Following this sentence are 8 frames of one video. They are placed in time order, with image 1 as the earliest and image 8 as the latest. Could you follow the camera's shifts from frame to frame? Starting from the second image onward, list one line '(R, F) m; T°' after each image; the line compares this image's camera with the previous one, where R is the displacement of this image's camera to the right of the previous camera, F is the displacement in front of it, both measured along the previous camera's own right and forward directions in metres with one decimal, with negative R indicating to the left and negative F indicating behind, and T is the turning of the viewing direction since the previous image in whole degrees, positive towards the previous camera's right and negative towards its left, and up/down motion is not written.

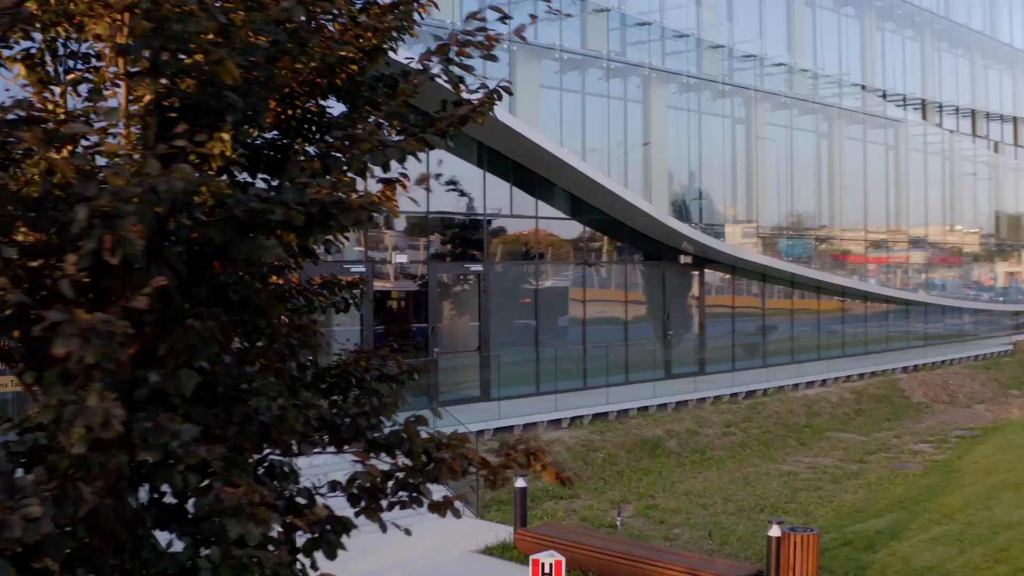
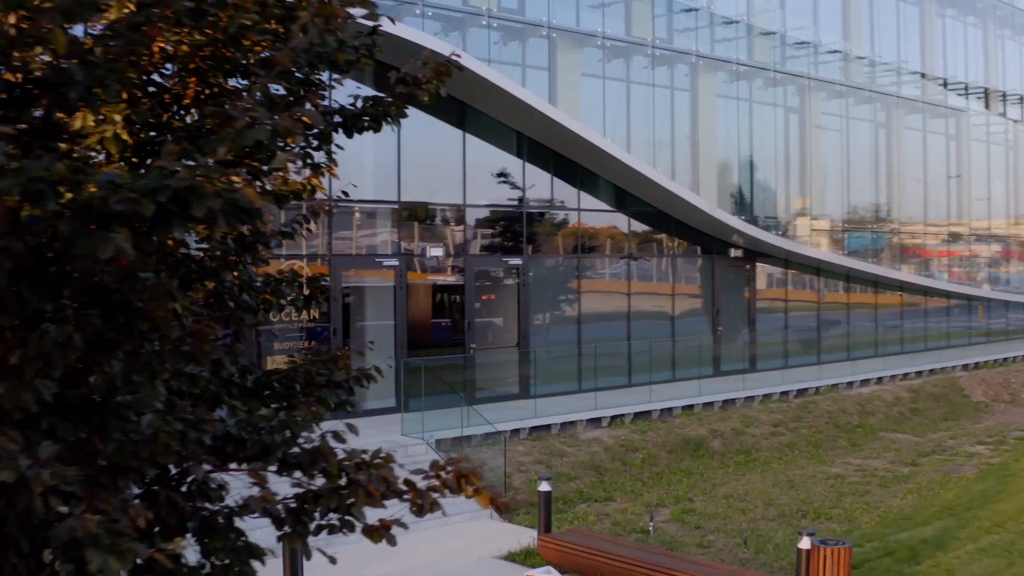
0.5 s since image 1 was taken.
(+0.3, +0.5) m; -3°
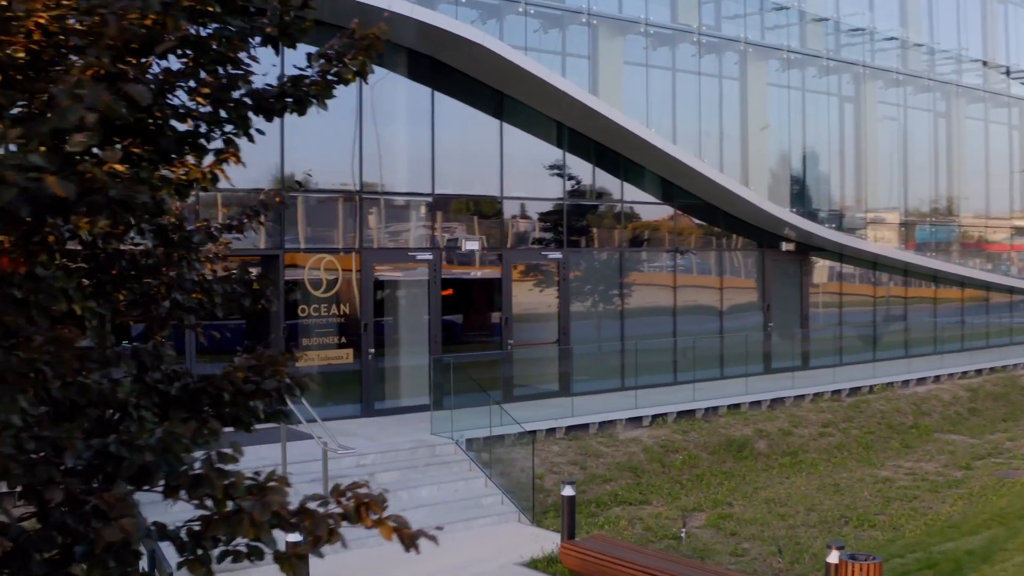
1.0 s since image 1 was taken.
(+0.3, +0.4) m; -3°
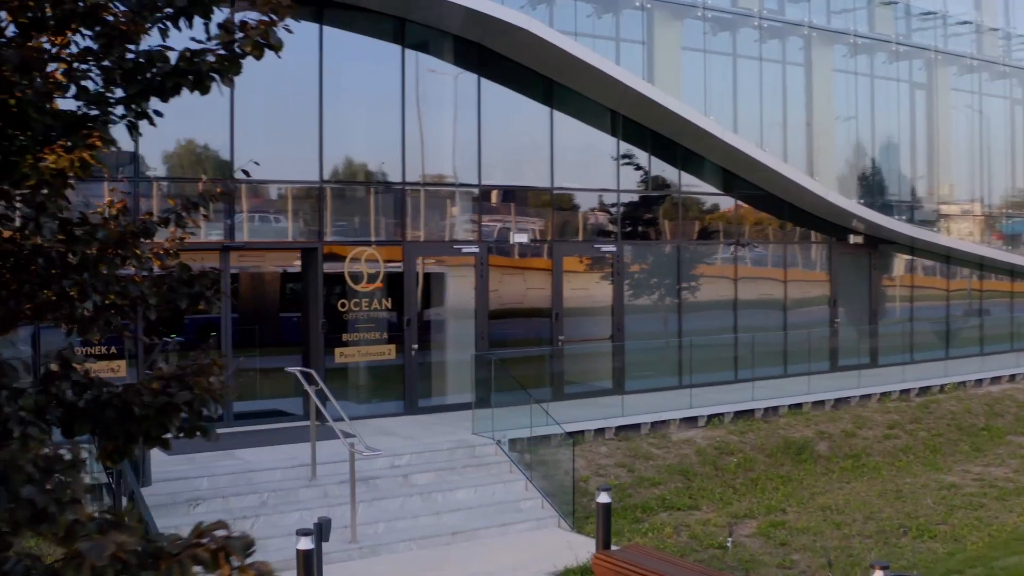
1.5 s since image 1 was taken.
(+0.3, +0.5) m; -3°
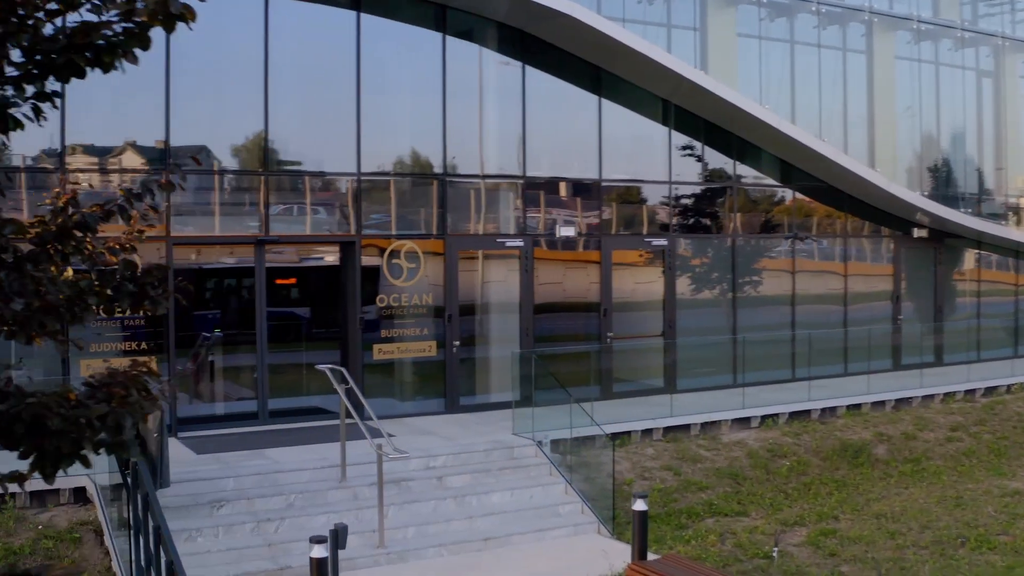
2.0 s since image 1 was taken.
(+0.2, +0.5) m; -3°
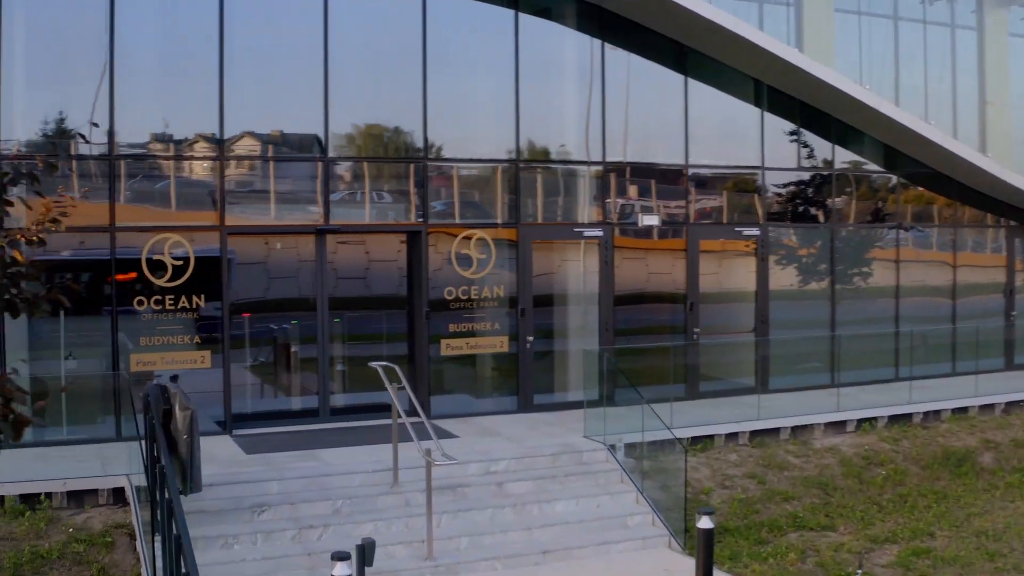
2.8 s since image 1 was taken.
(+0.3, +0.8) m; -4°
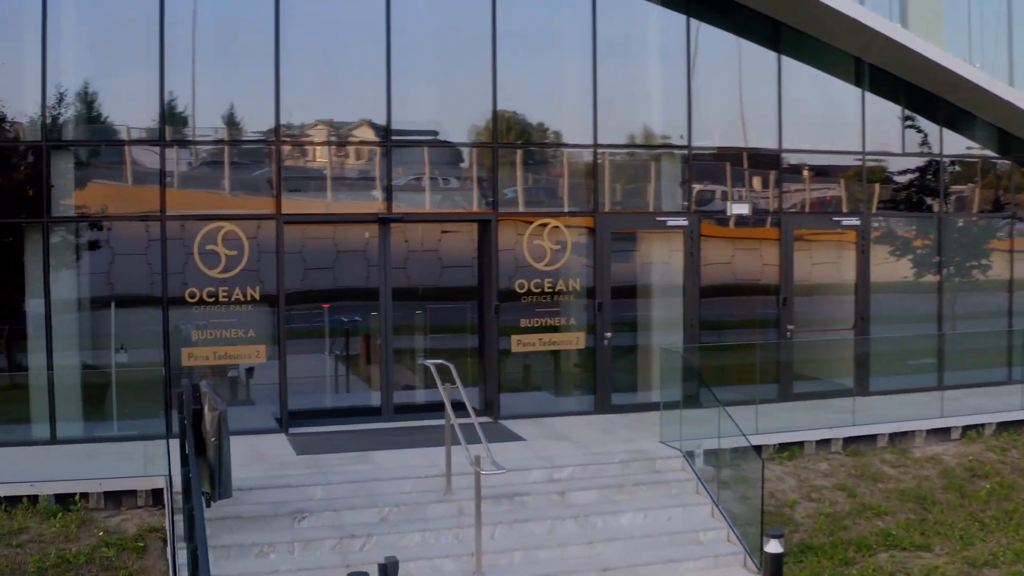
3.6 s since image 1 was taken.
(+0.3, +0.8) m; -4°
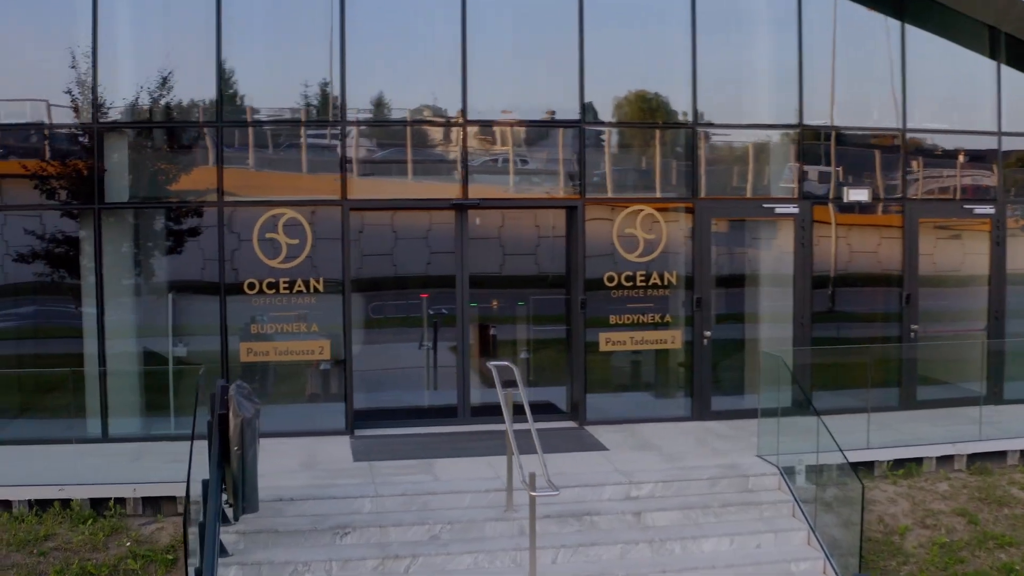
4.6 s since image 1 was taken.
(+0.4, +1.0) m; -6°
